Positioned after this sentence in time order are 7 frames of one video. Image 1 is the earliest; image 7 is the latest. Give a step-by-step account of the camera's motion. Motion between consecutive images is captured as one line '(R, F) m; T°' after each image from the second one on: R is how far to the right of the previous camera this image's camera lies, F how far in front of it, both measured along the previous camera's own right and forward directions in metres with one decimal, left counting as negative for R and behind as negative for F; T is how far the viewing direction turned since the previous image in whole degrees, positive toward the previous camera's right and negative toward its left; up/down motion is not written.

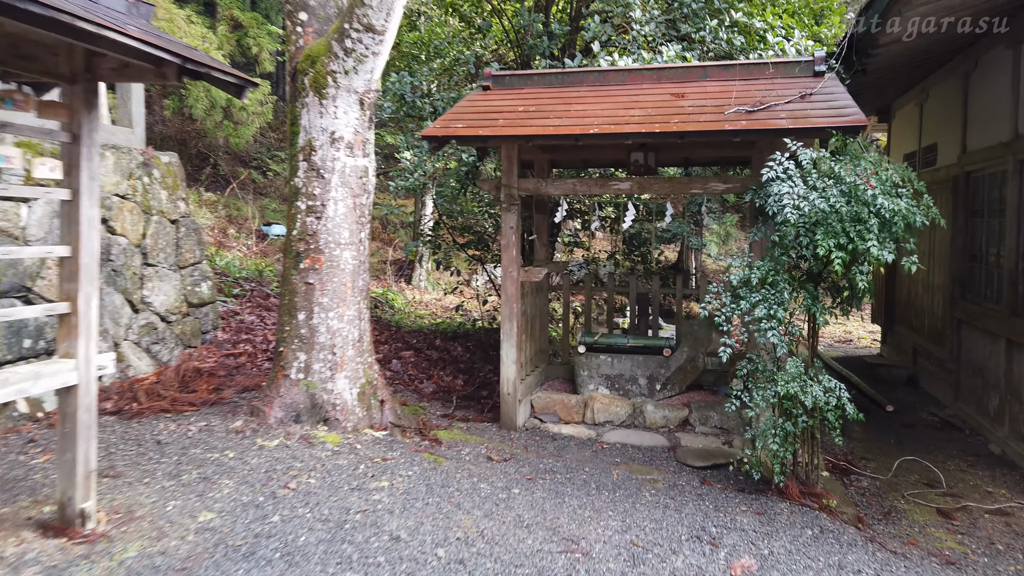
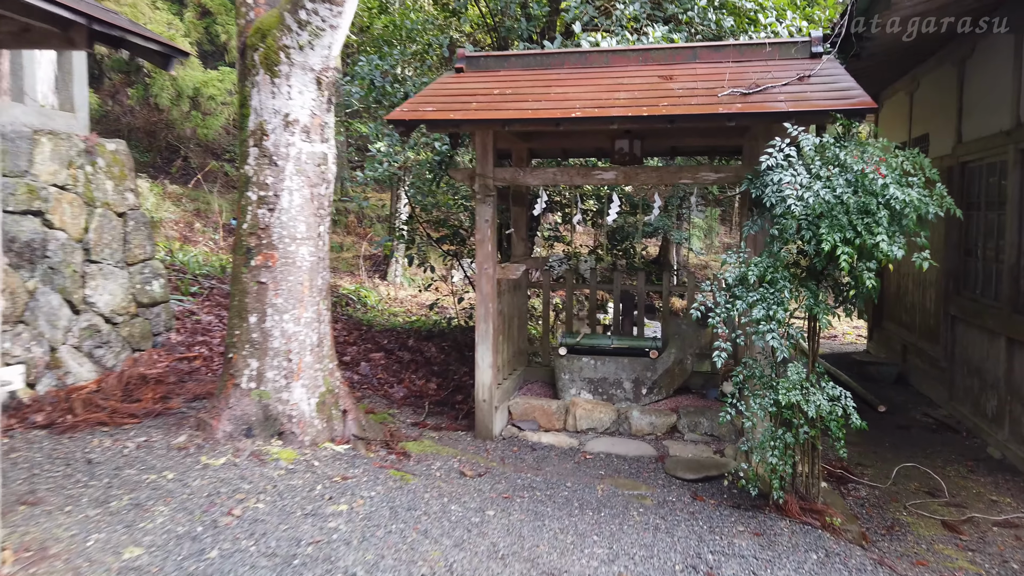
(0.0, +0.4) m; +1°
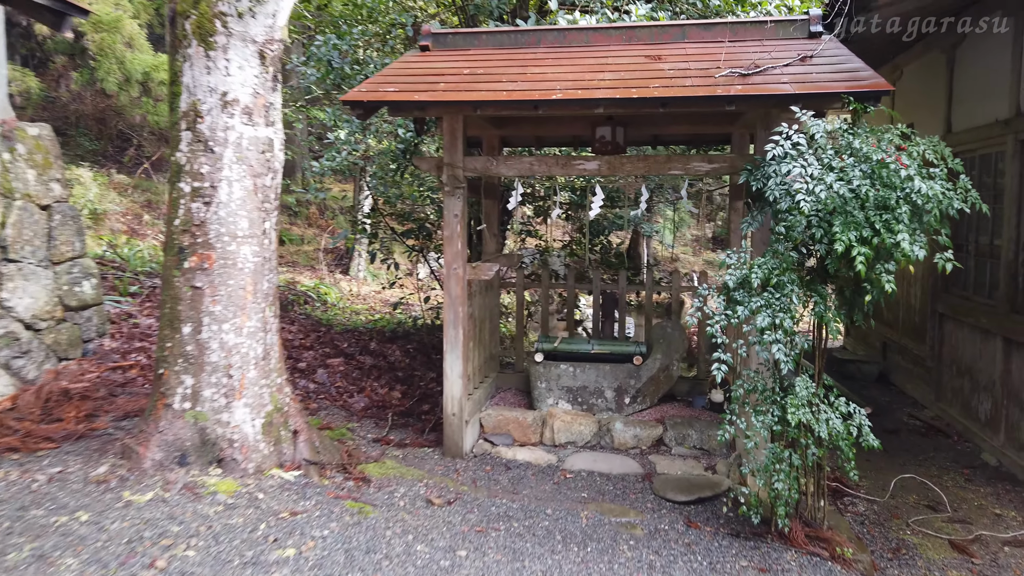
(0.0, +0.5) m; +2°
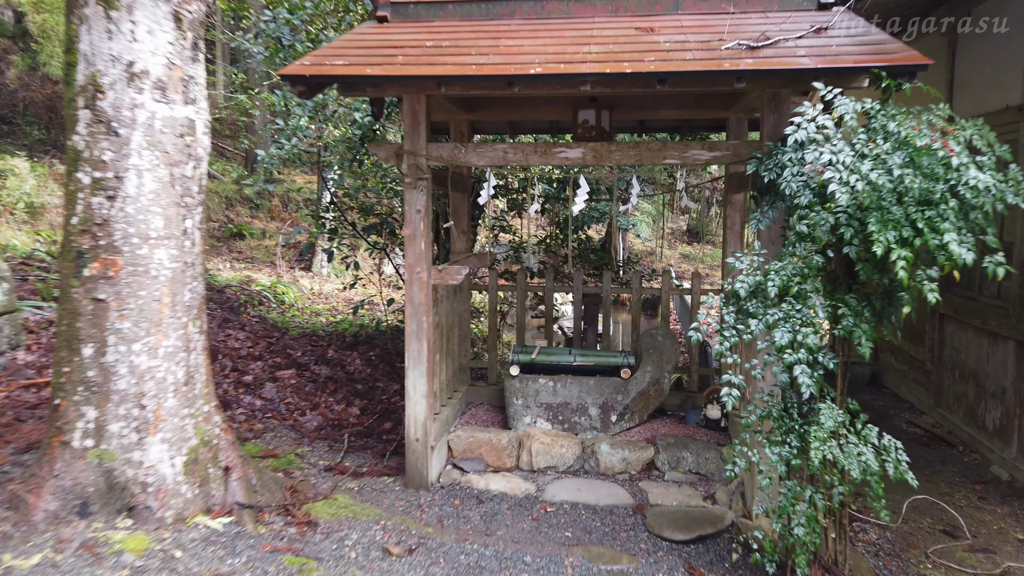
(0.0, +0.6) m; +2°
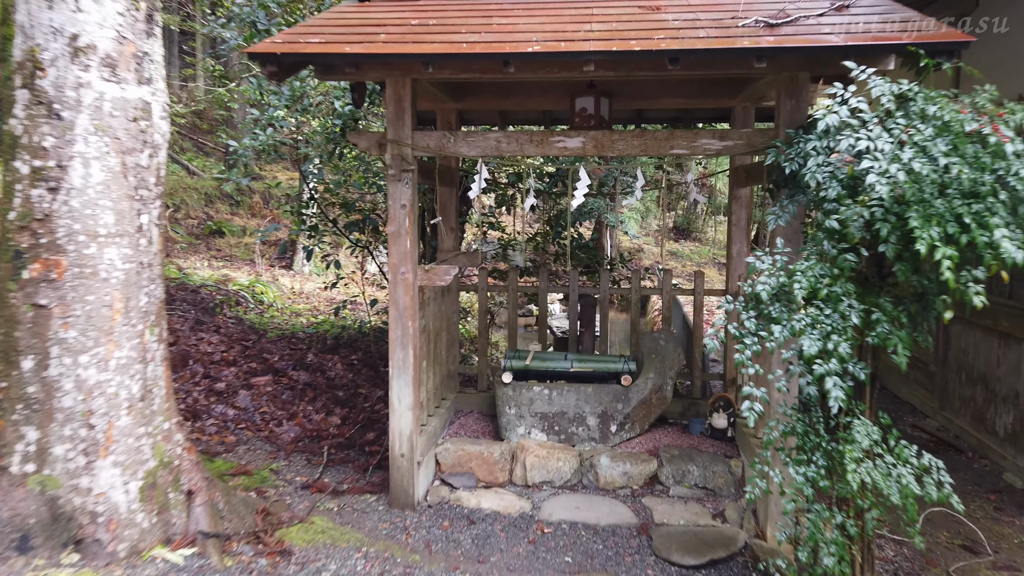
(0.0, +0.3) m; +1°
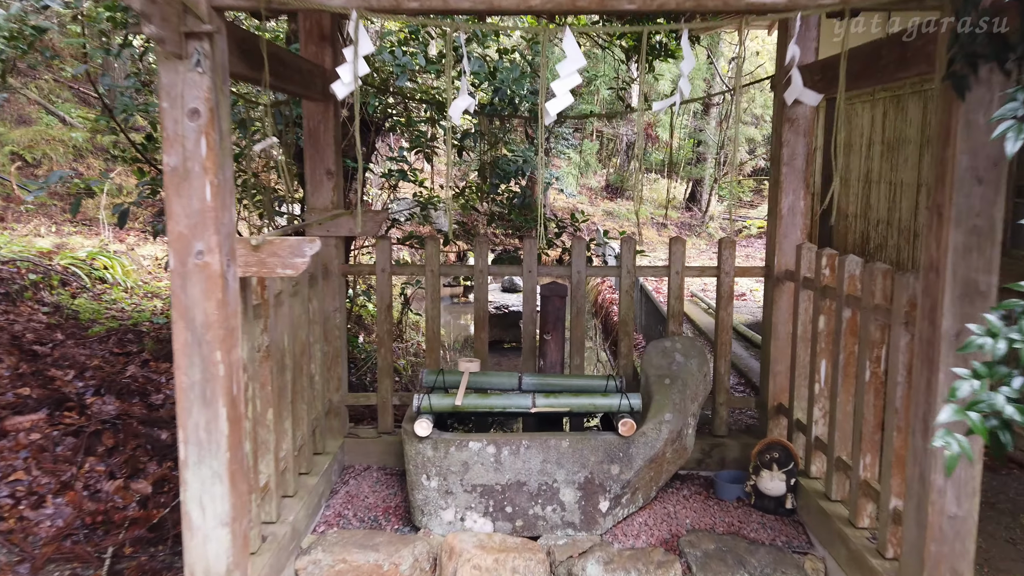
(0.0, +1.8) m; +5°
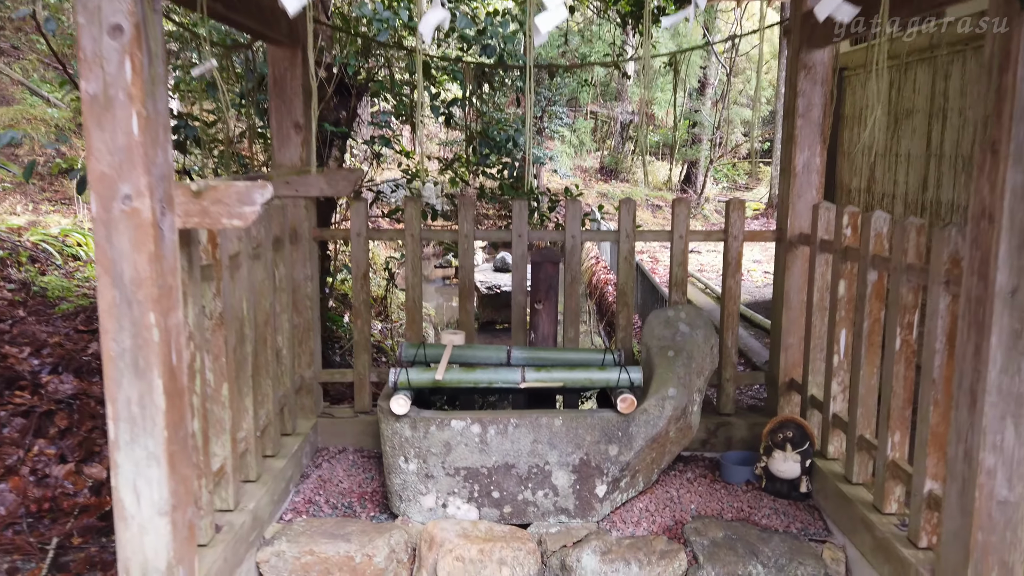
(0.0, +0.3) m; 0°
